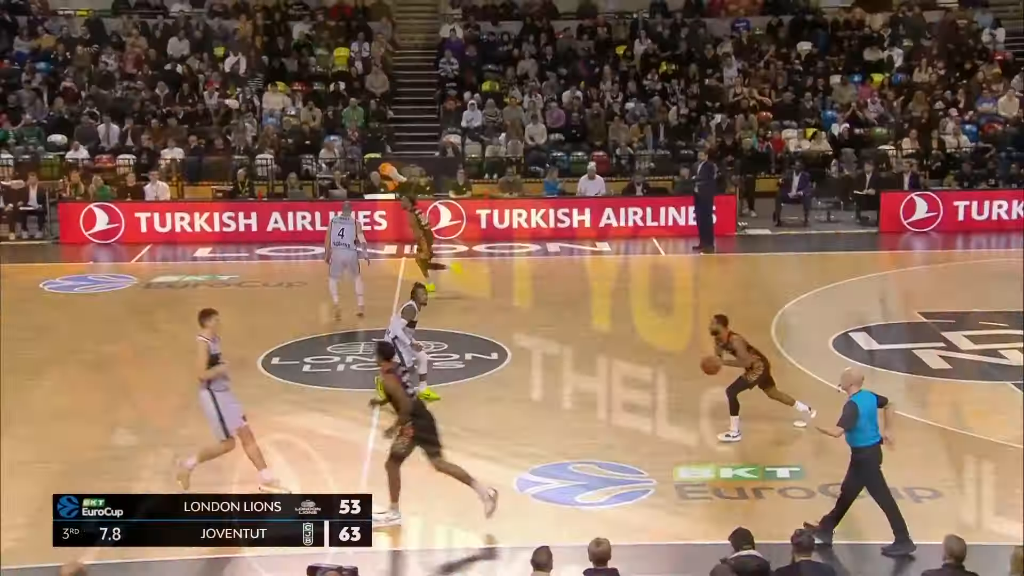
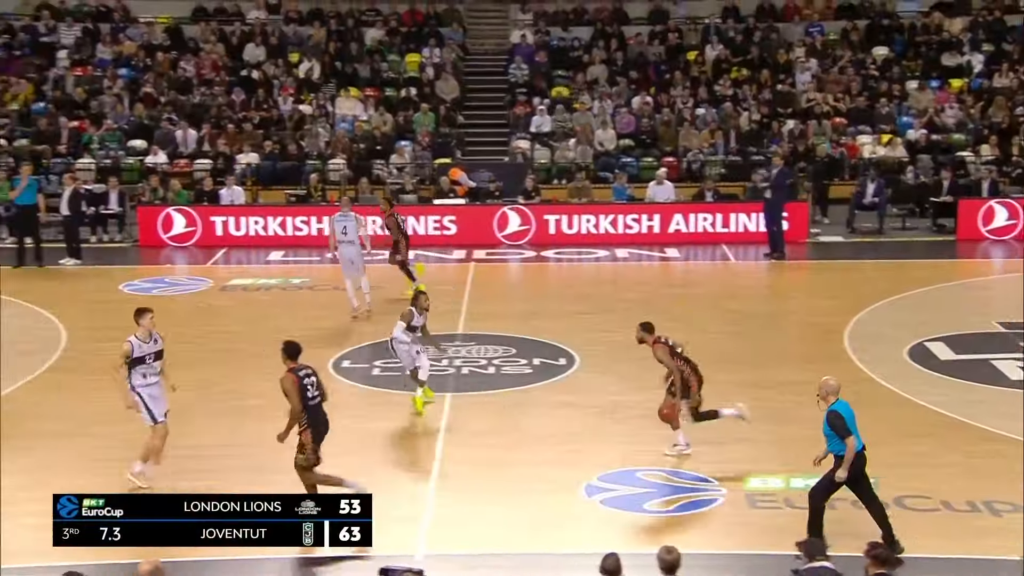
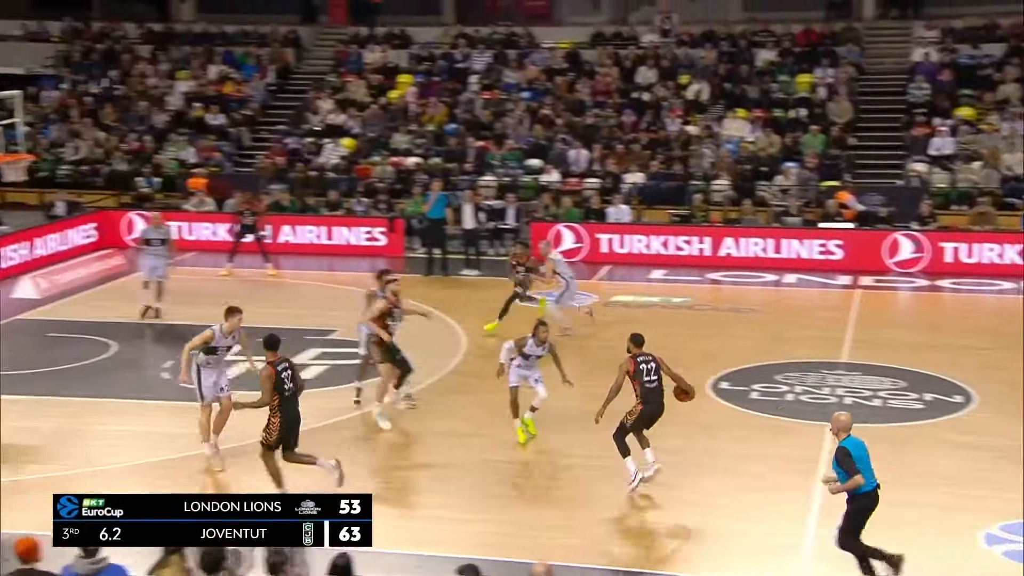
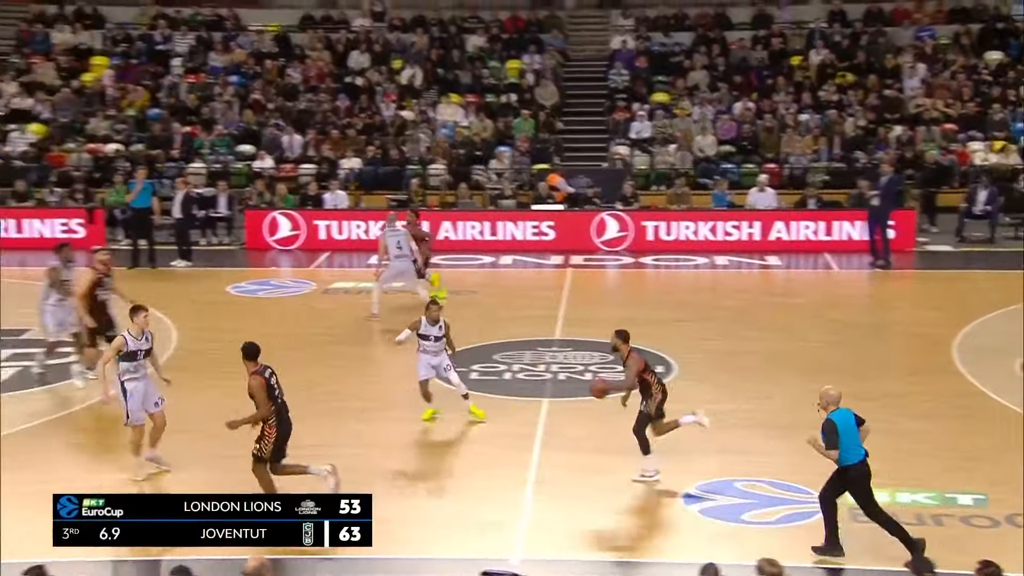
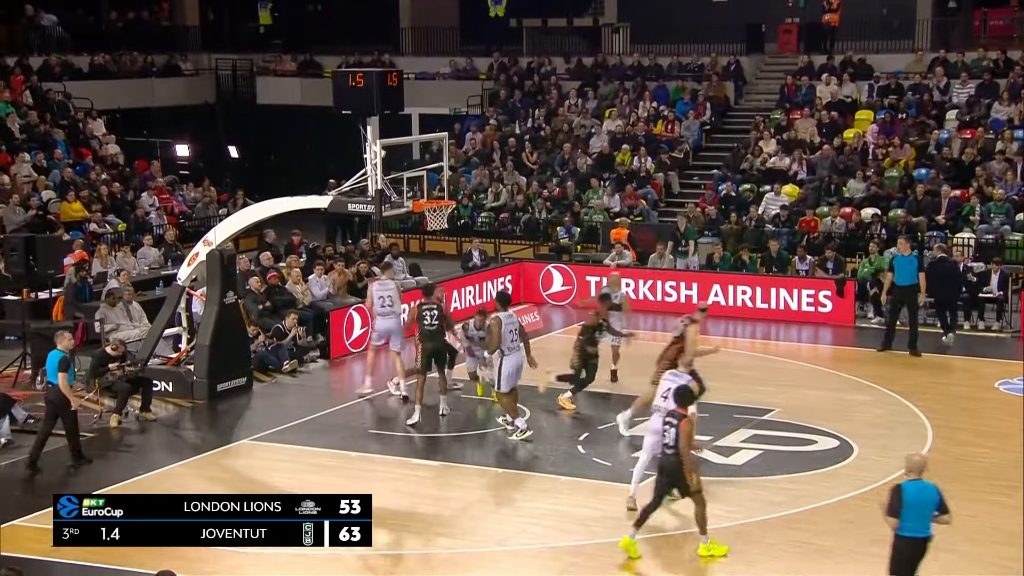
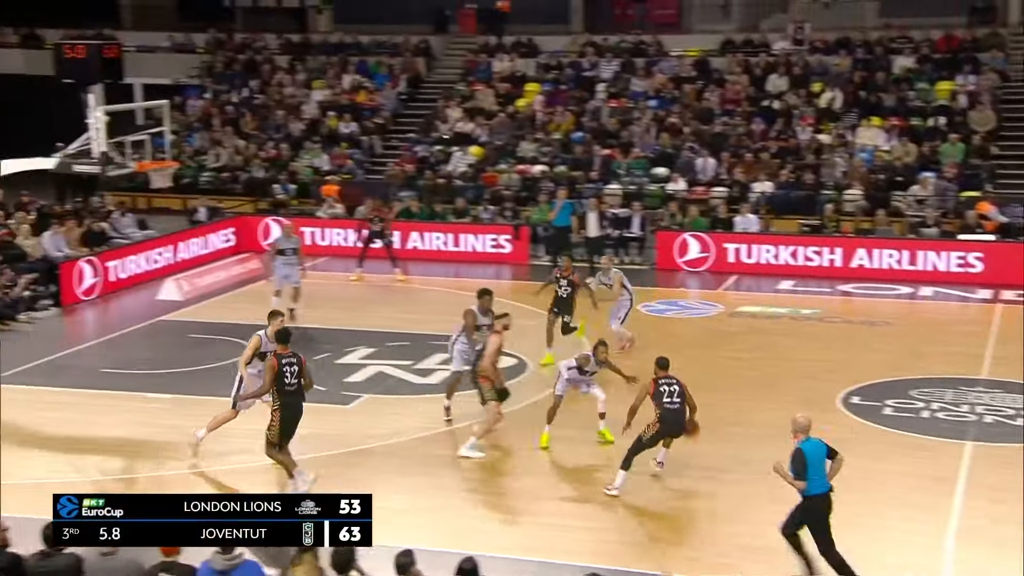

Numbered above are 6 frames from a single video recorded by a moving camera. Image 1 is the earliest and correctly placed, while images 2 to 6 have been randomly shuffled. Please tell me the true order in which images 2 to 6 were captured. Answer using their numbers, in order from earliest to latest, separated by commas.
2, 4, 3, 6, 5
